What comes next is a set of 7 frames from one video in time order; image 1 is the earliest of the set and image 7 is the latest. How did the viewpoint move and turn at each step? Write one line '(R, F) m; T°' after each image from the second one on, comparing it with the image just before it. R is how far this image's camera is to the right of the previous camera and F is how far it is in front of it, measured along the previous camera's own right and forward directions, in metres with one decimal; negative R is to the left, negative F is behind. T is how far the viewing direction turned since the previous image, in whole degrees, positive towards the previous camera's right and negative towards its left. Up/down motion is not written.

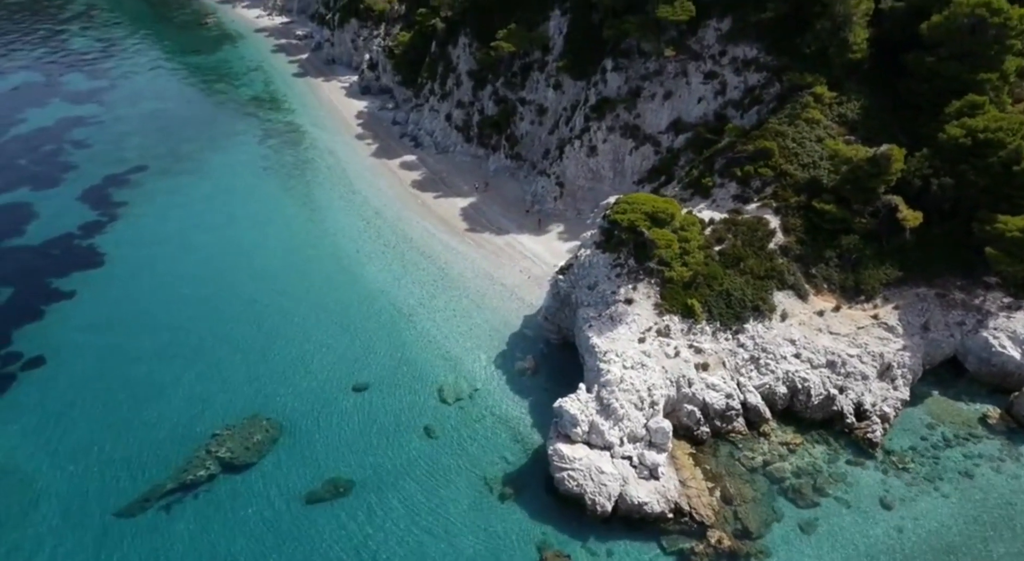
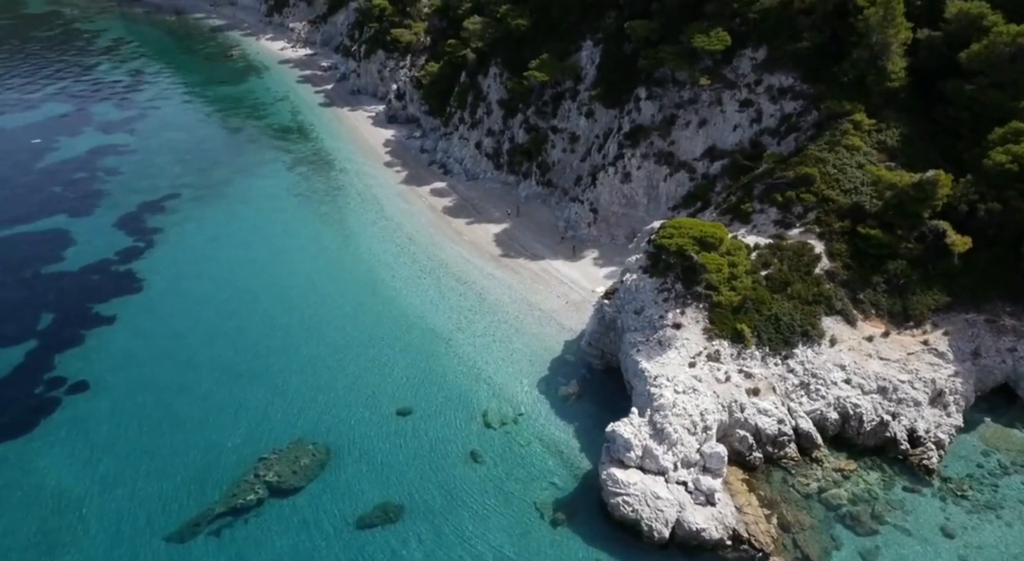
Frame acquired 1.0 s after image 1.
(-1.8, -0.1) m; 0°
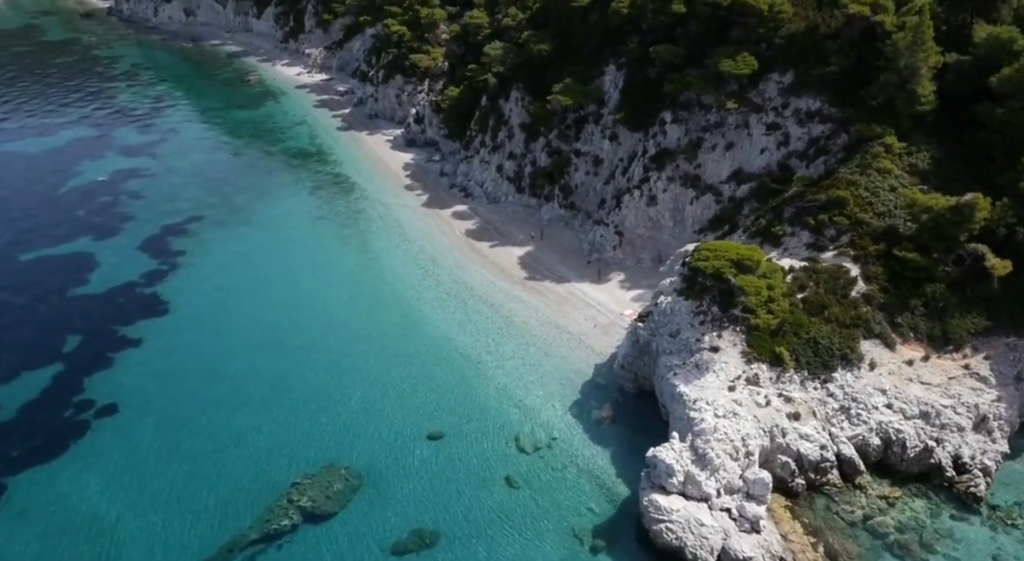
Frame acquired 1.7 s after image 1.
(-1.3, +0.1) m; 0°
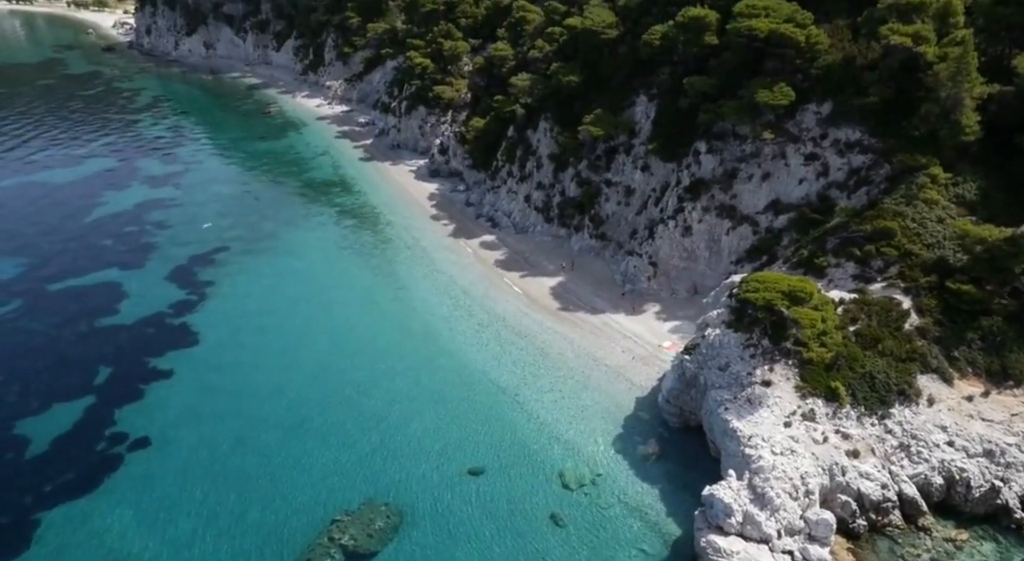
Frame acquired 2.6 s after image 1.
(-1.6, +0.4) m; -1°
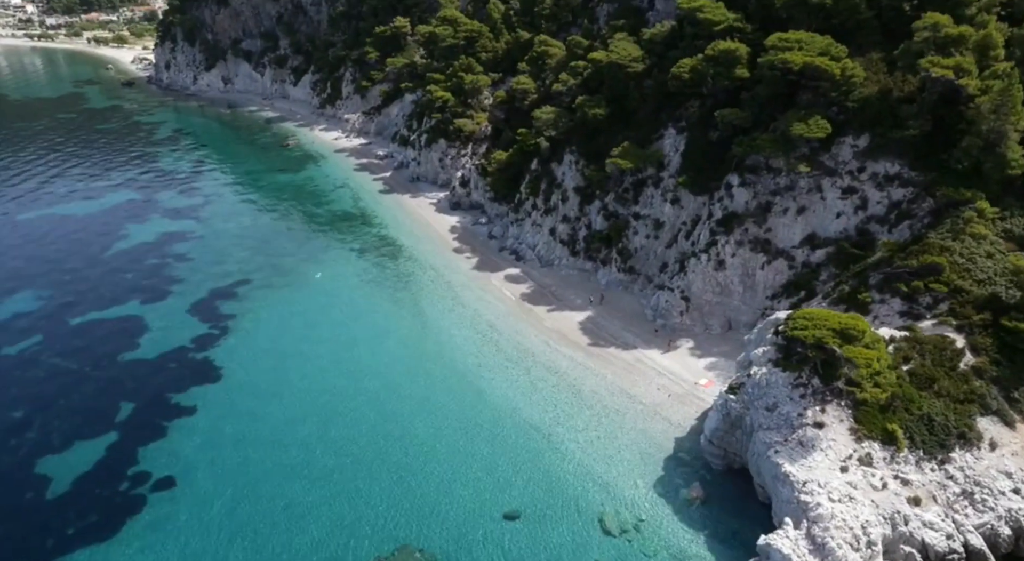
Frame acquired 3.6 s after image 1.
(-1.3, +0.7) m; -1°
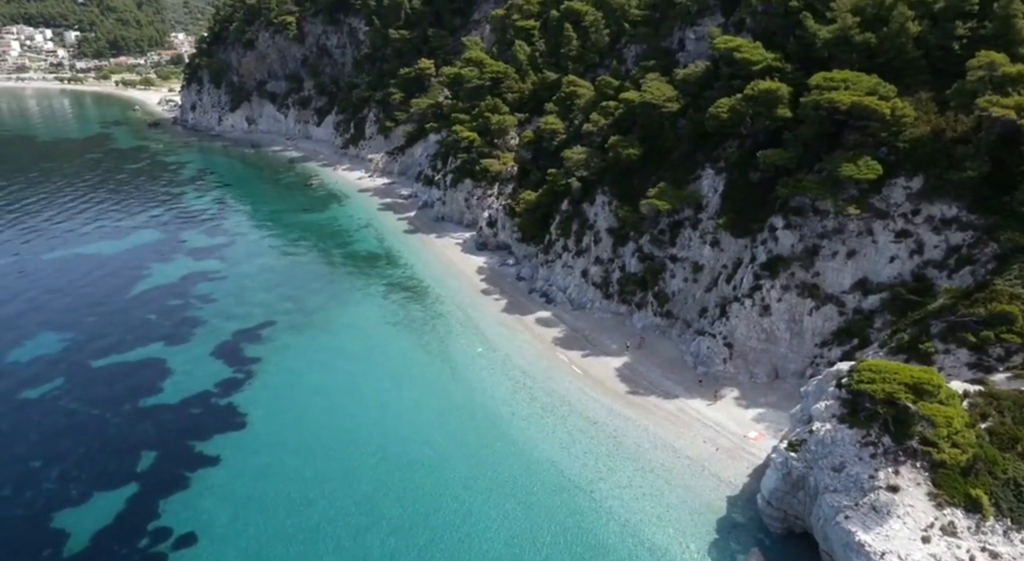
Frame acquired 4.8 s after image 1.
(-1.2, +1.3) m; -1°
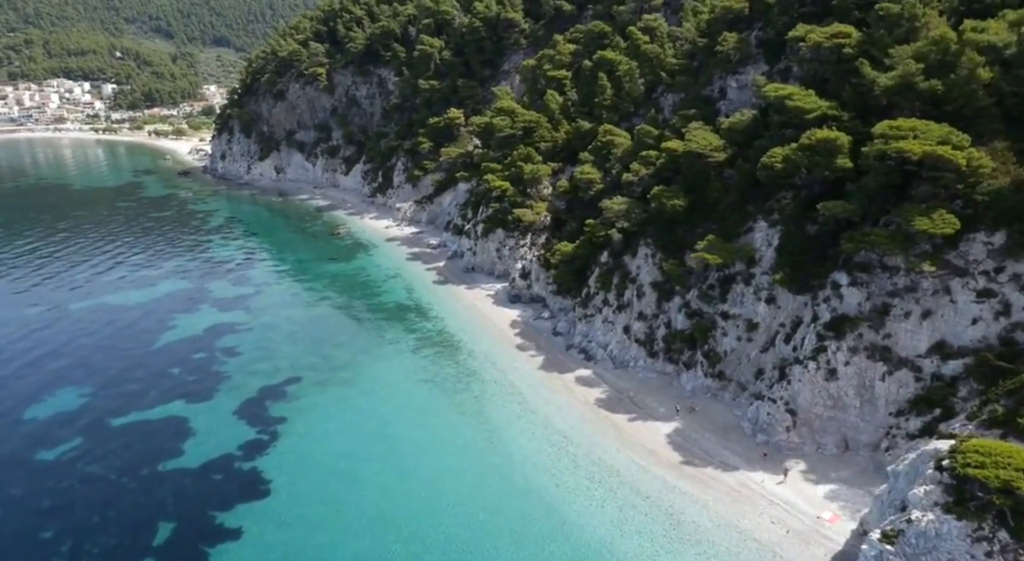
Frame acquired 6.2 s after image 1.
(-1.3, +2.1) m; -2°
